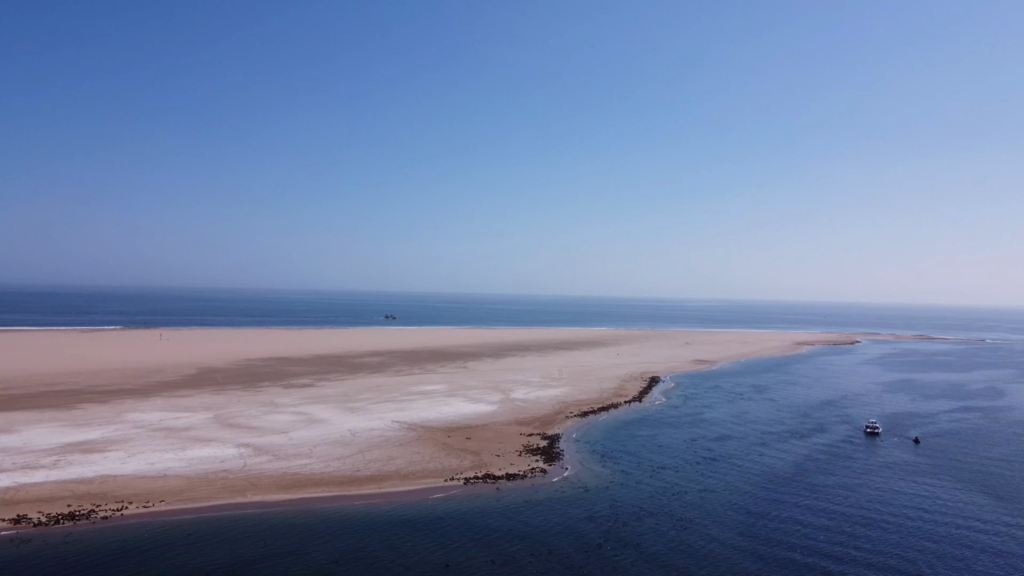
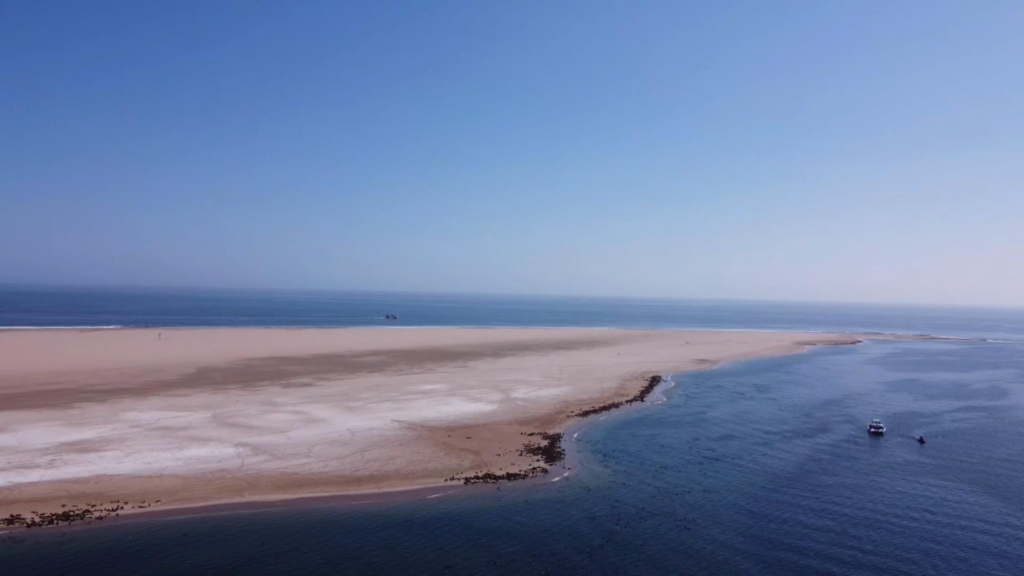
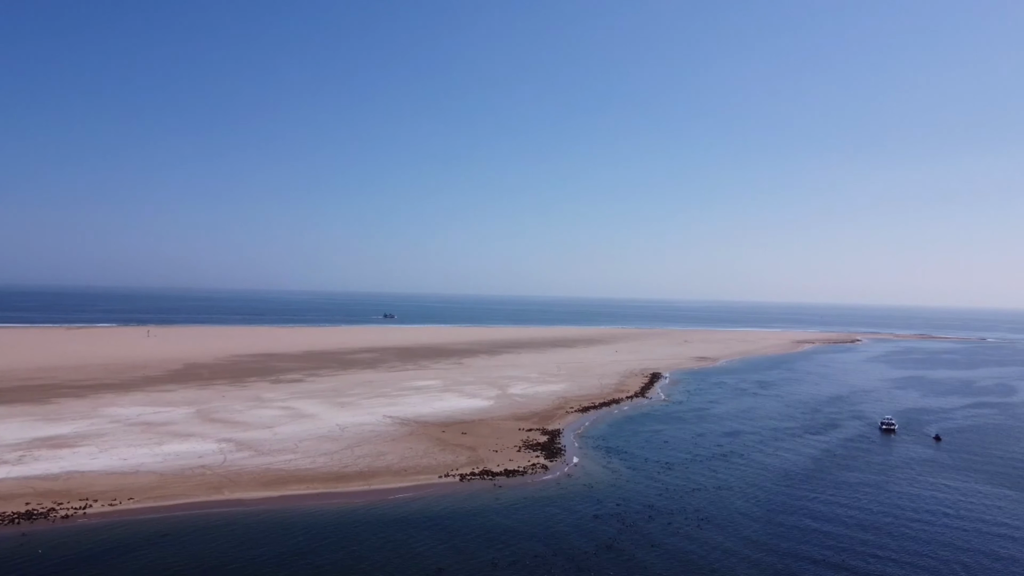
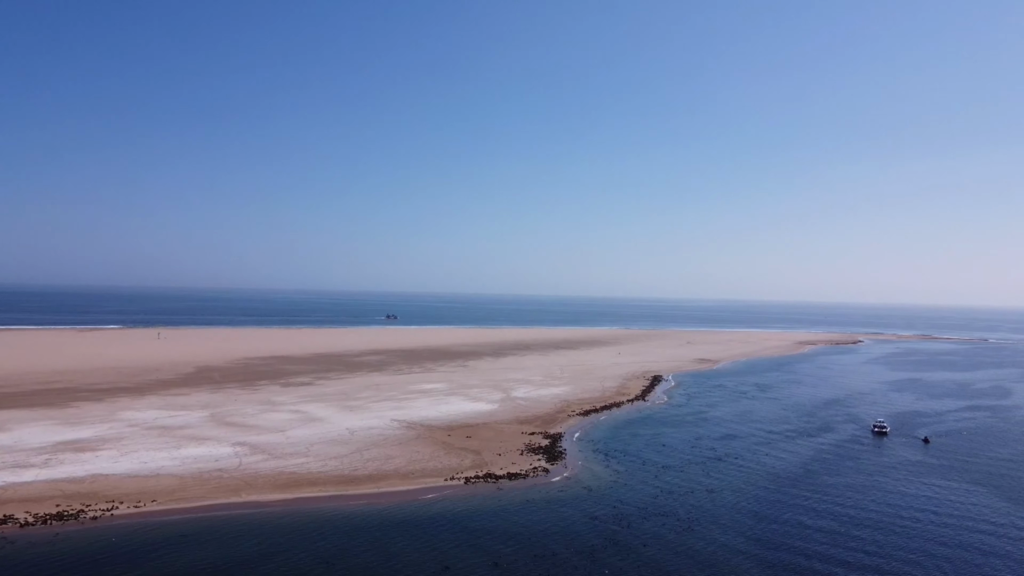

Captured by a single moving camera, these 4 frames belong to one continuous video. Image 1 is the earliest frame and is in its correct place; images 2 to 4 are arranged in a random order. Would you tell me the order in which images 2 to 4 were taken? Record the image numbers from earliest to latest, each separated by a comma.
2, 4, 3
